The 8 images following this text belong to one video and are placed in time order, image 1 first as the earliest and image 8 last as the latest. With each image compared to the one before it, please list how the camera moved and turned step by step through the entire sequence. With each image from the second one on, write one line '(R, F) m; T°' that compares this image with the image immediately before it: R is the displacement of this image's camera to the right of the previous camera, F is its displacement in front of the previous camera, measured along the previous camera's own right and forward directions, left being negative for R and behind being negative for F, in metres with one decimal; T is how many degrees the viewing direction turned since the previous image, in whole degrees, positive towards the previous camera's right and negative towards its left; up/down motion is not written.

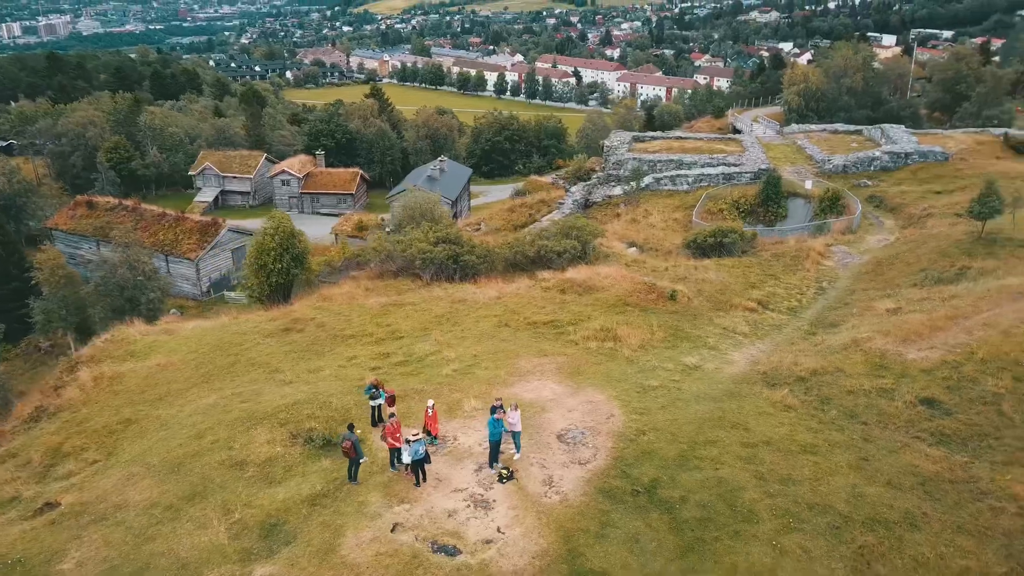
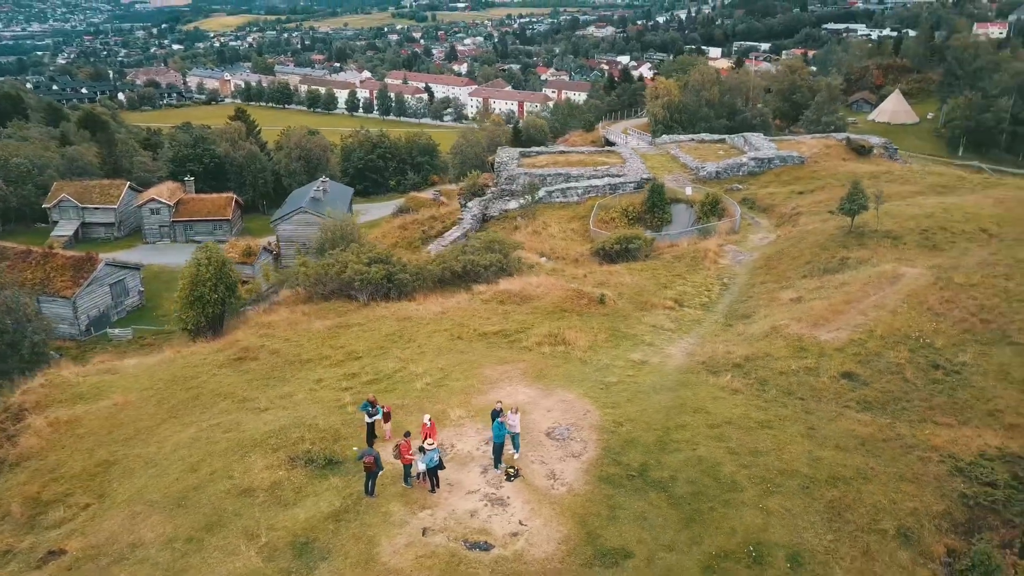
(-1.5, -0.6) m; +10°
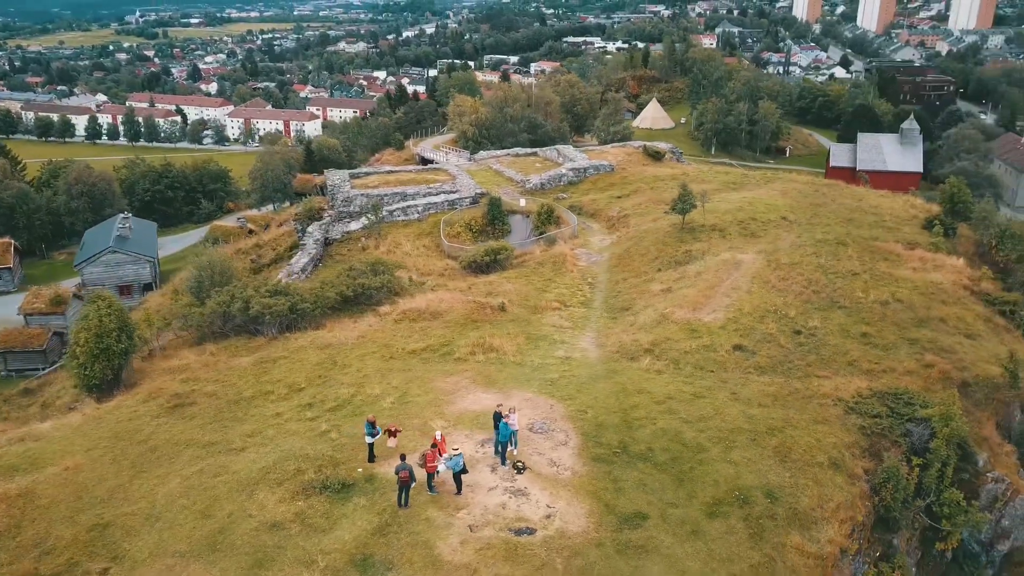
(-2.7, -0.7) m; +16°
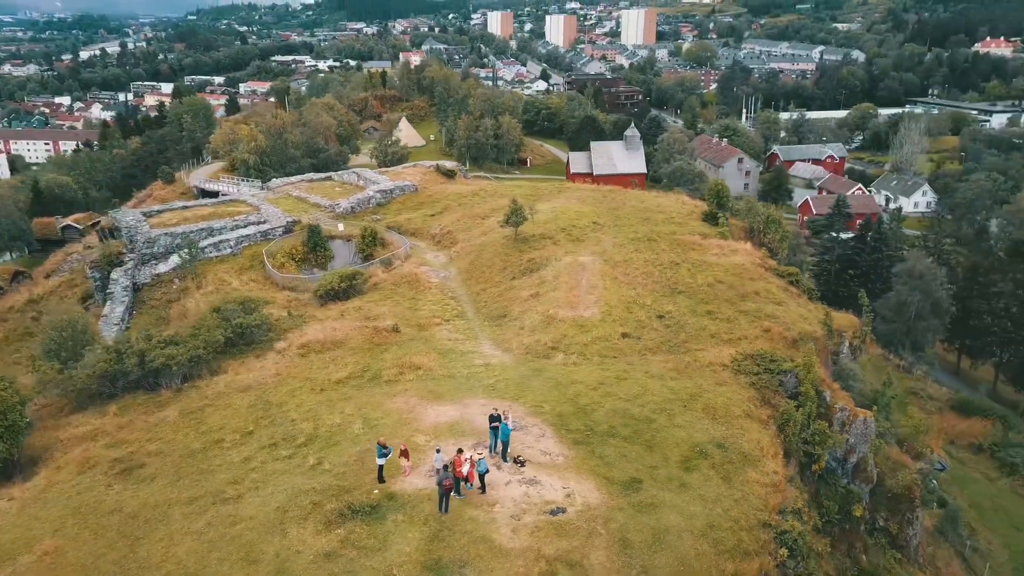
(-3.5, -0.7) m; +19°
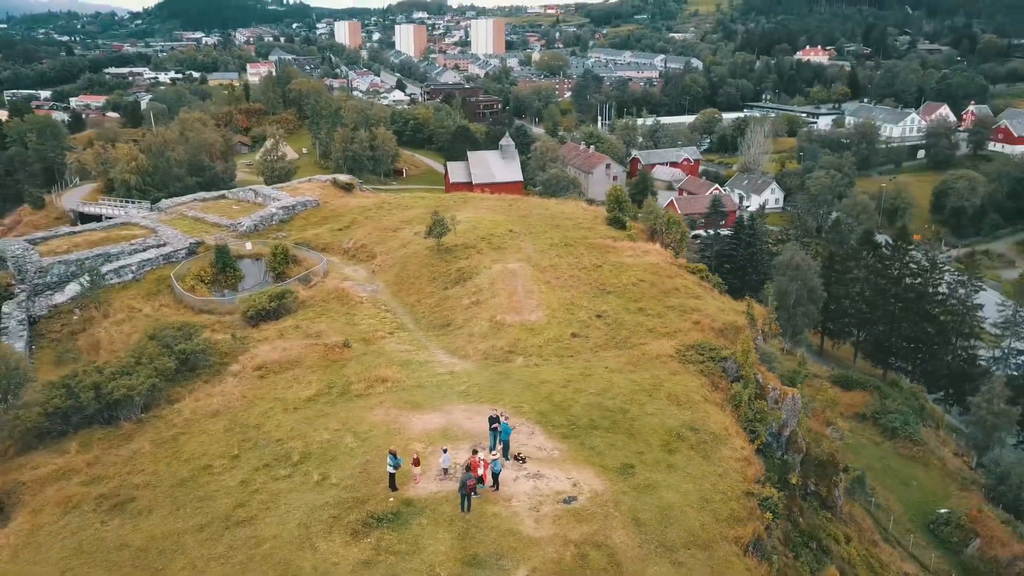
(-1.9, -0.5) m; +10°
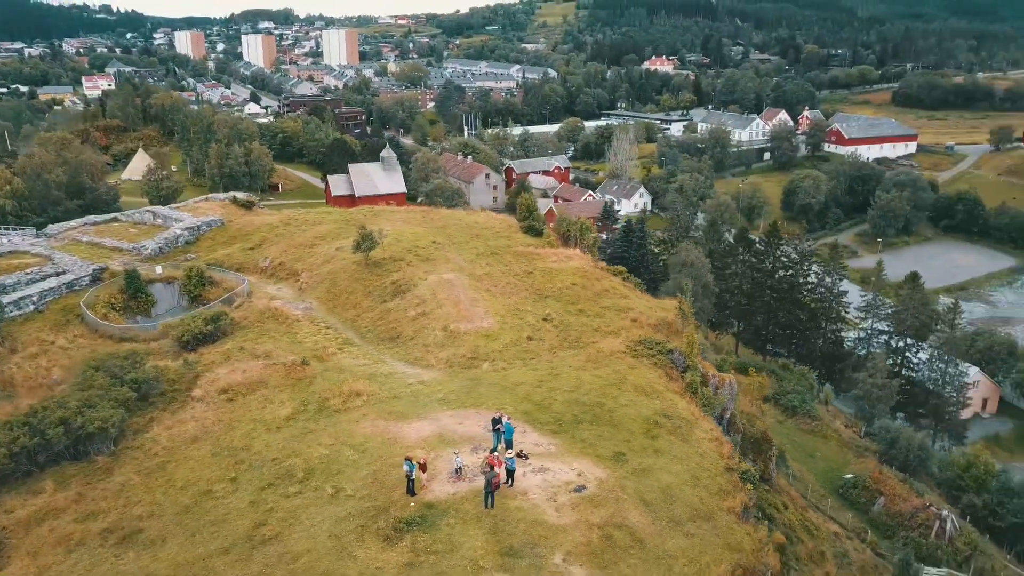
(-2.1, -0.6) m; +10°
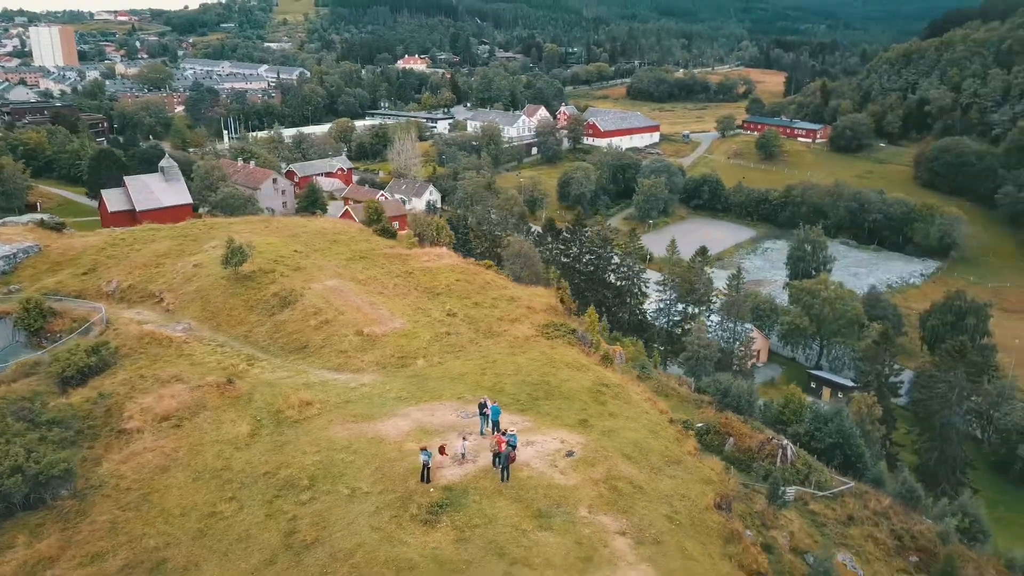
(-3.6, -0.8) m; +17°
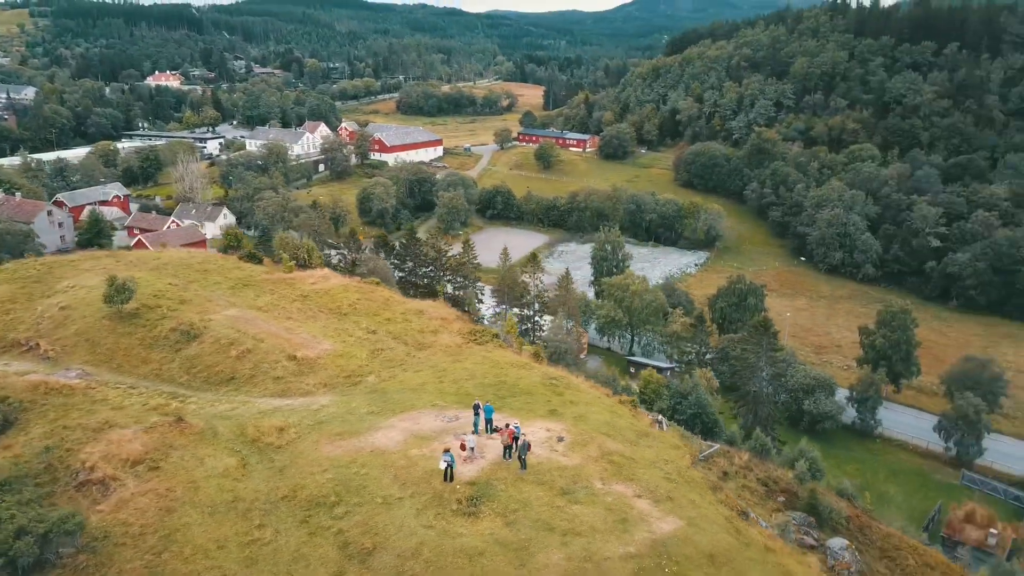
(-3.9, -0.9) m; +16°
